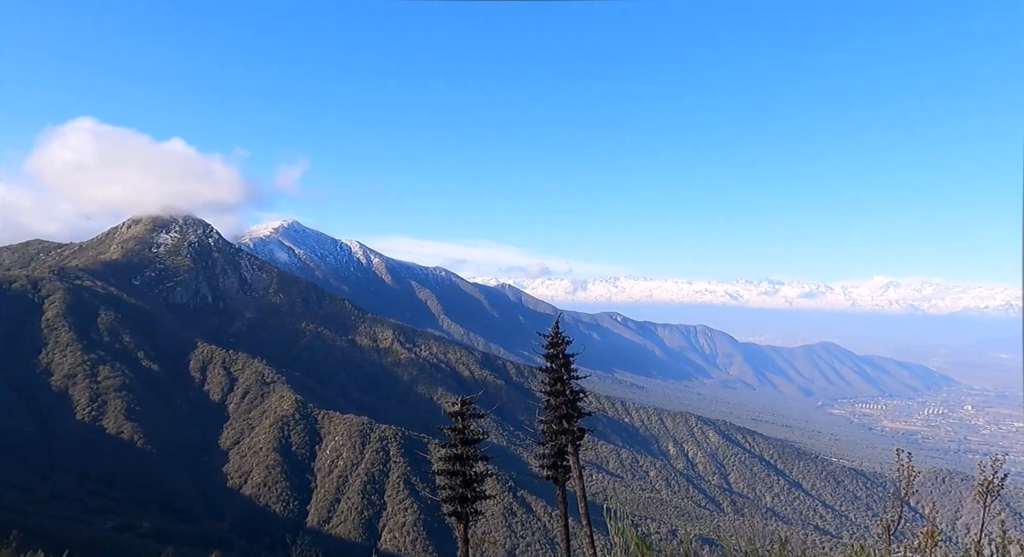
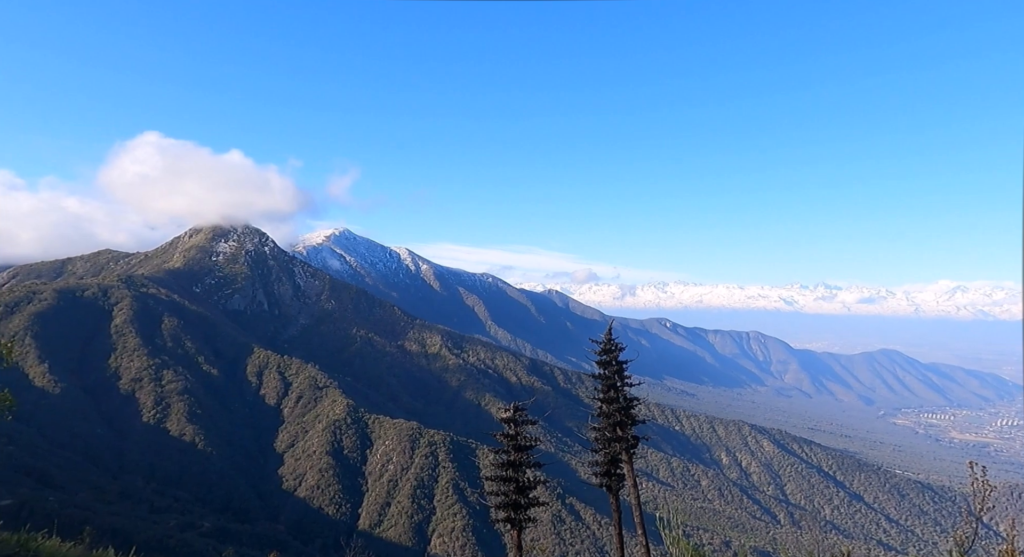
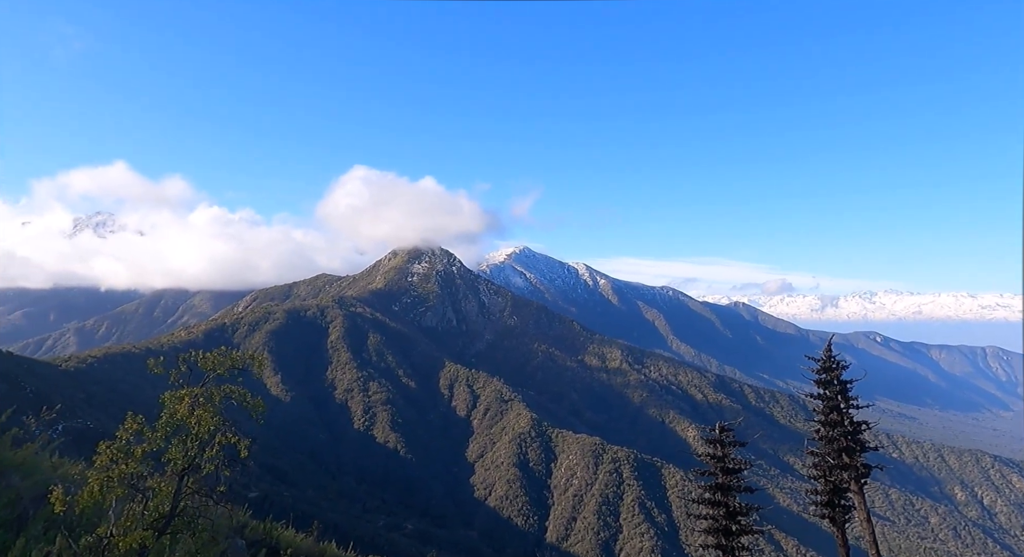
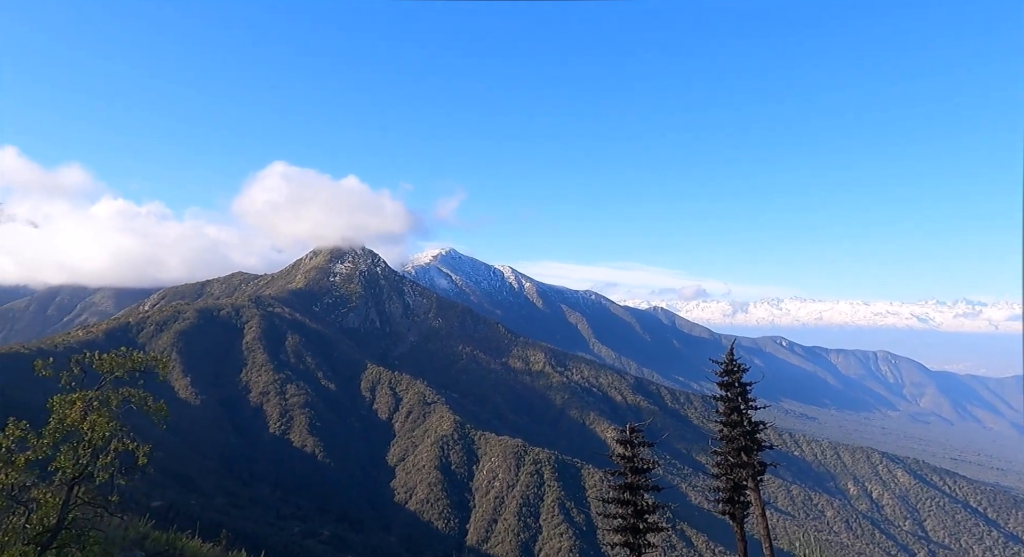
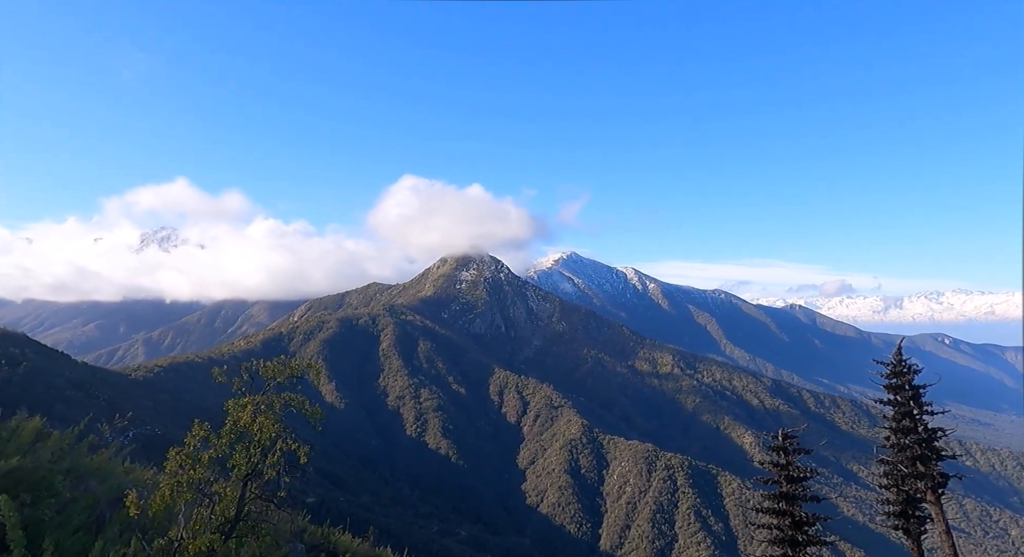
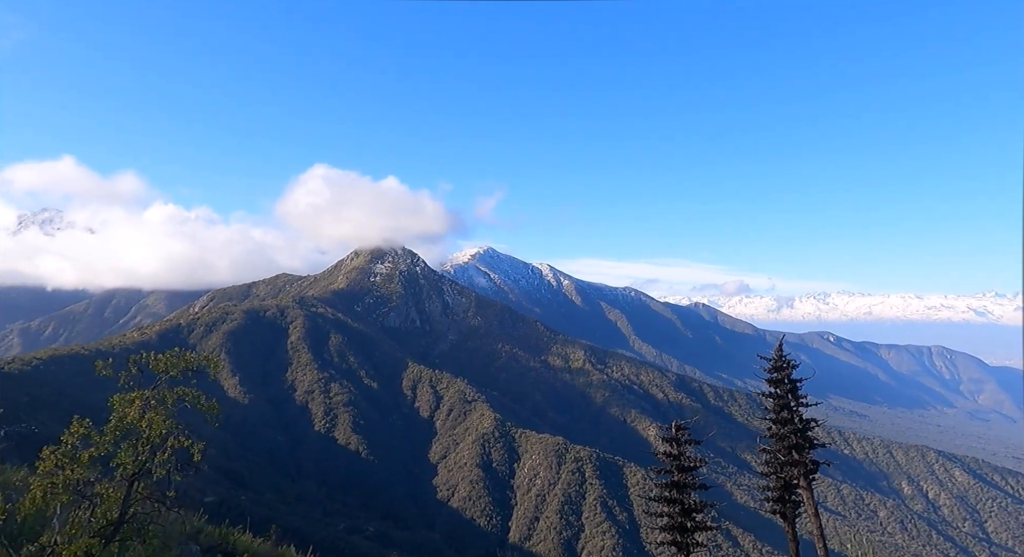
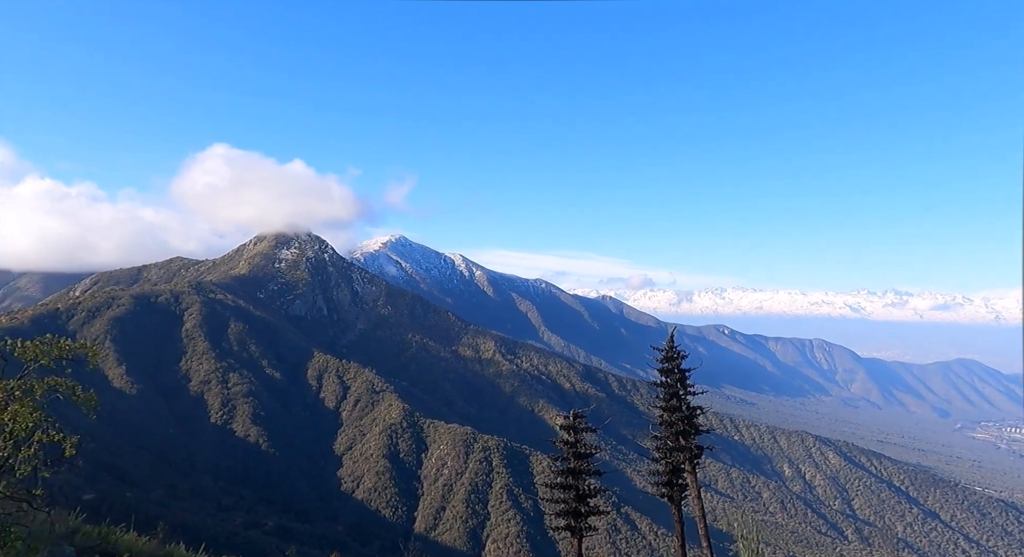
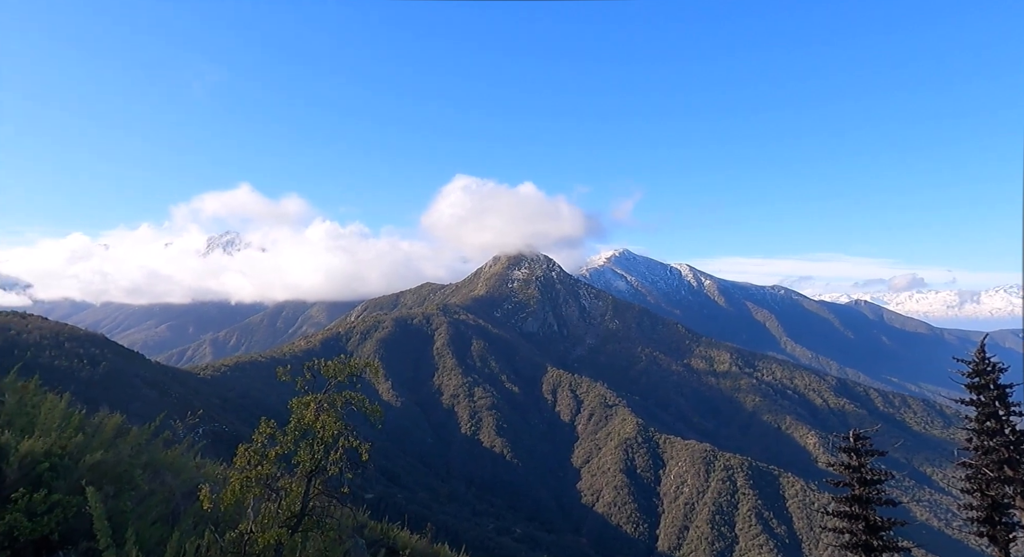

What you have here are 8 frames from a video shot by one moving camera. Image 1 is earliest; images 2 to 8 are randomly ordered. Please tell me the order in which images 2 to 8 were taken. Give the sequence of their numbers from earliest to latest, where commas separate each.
2, 7, 4, 6, 3, 5, 8
